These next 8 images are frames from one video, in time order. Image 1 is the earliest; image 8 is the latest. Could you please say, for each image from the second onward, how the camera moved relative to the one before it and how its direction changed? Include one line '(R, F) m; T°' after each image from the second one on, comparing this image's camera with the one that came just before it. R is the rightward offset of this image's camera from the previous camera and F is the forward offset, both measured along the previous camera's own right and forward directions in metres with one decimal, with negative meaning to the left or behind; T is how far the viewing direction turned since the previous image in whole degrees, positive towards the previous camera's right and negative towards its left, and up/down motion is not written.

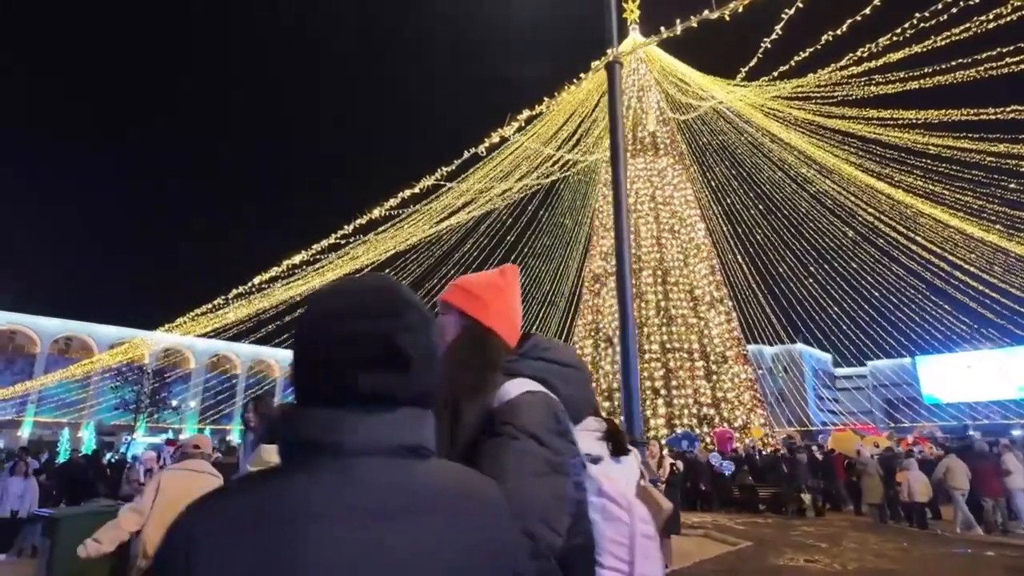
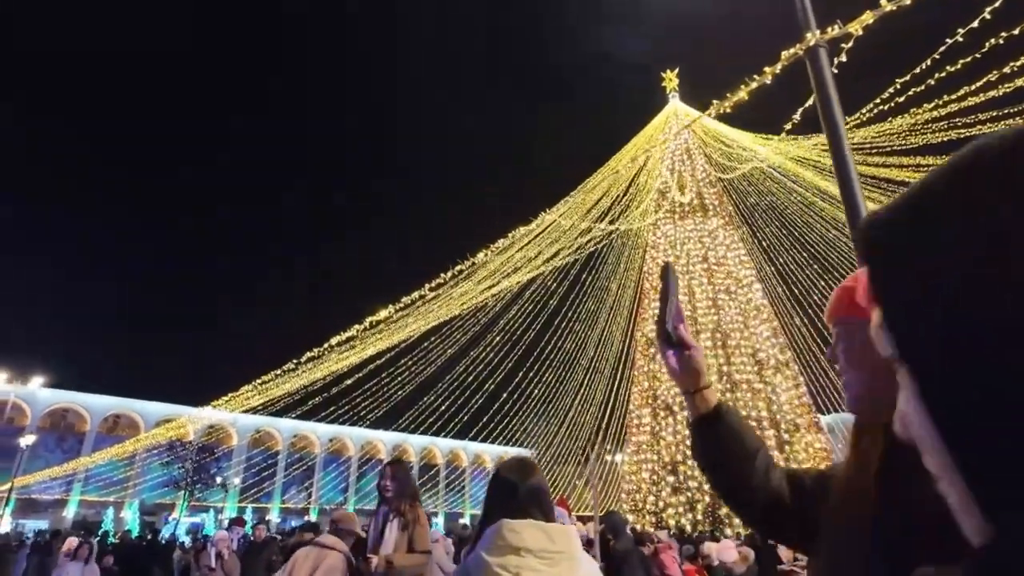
(-0.2, +0.2) m; -3°
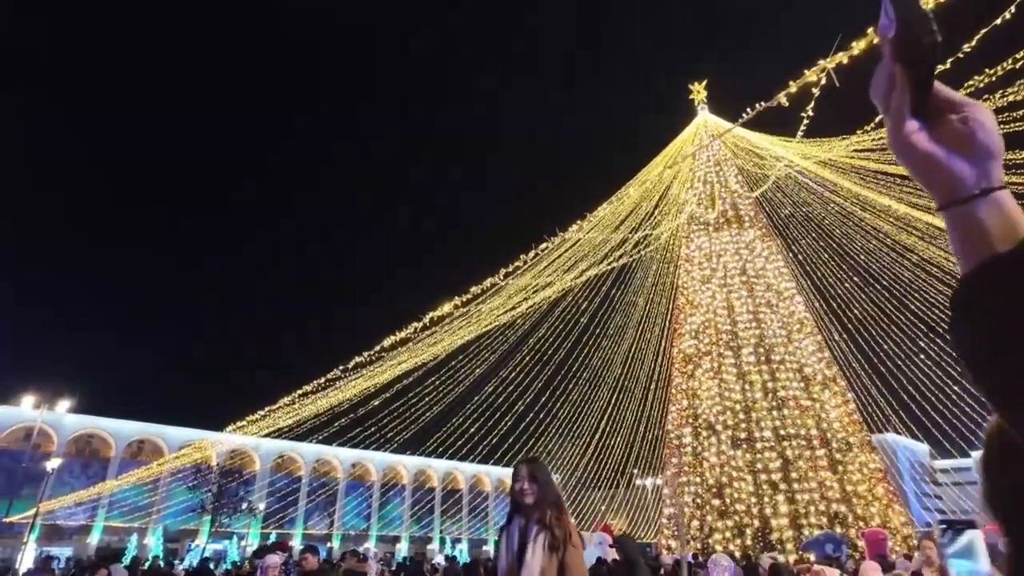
(-0.2, +0.3) m; -2°
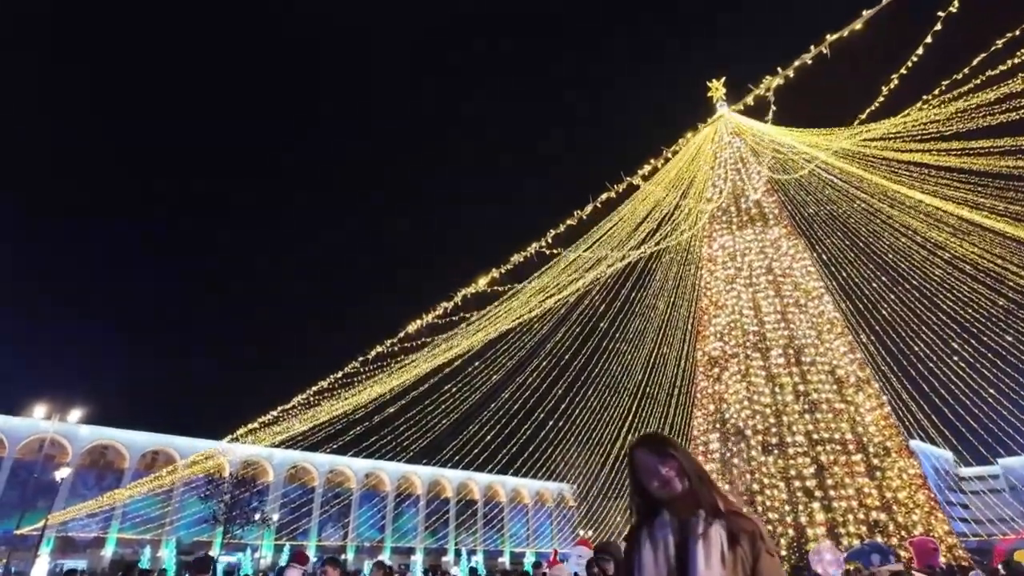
(-0.1, +0.3) m; -1°
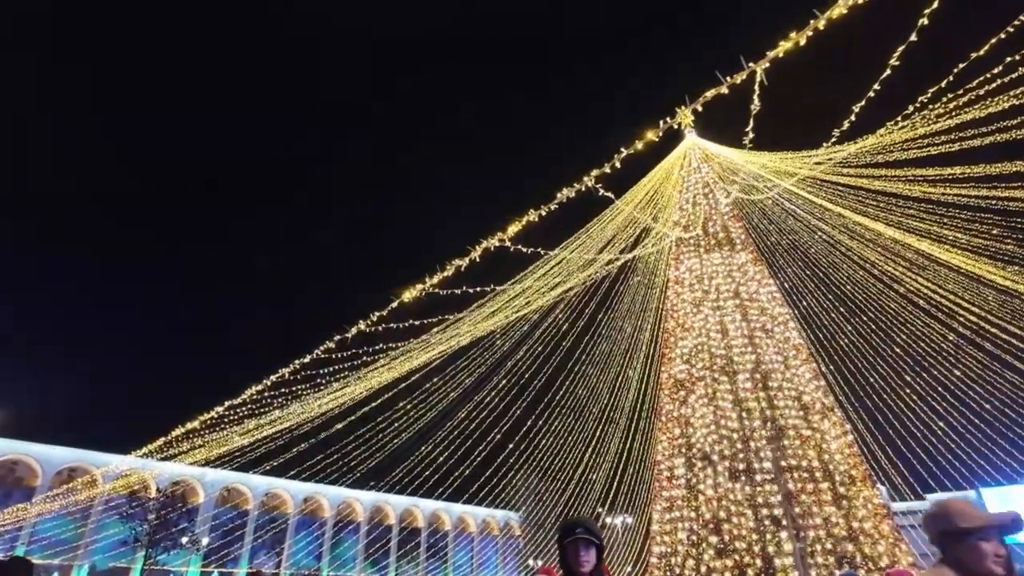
(-0.2, +0.4) m; +4°
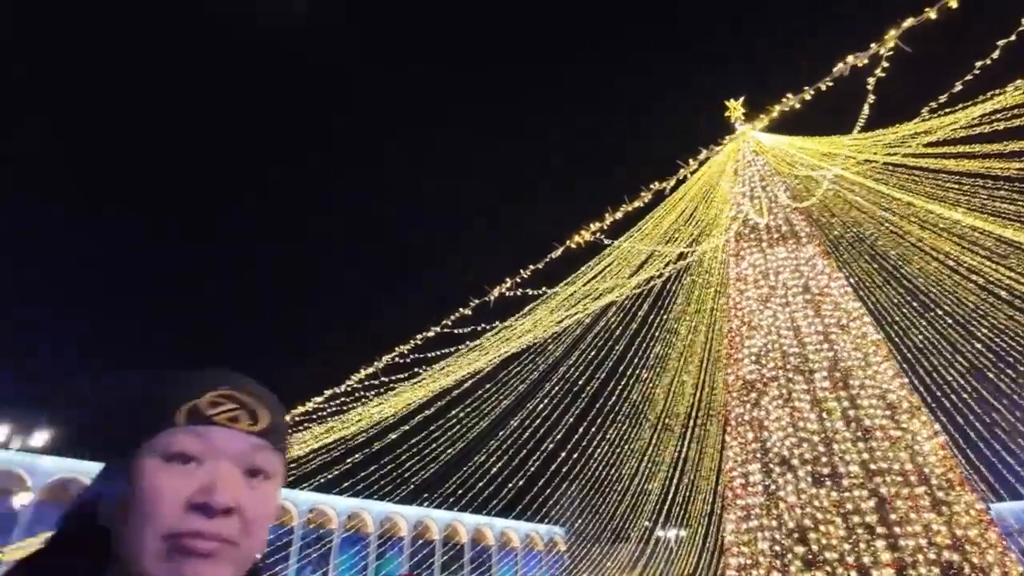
(-0.3, +0.3) m; -3°
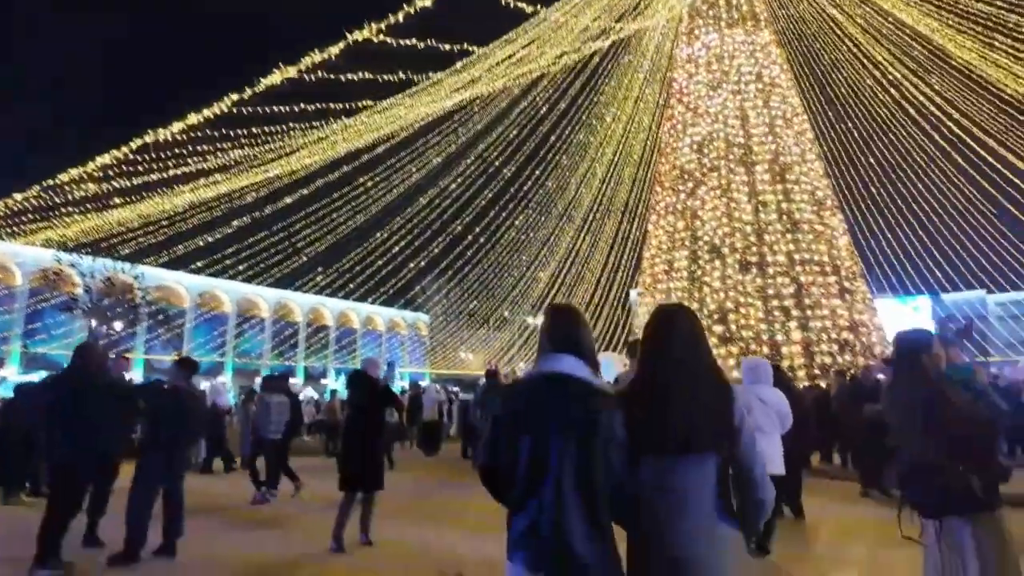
(-0.9, +0.9) m; +14°
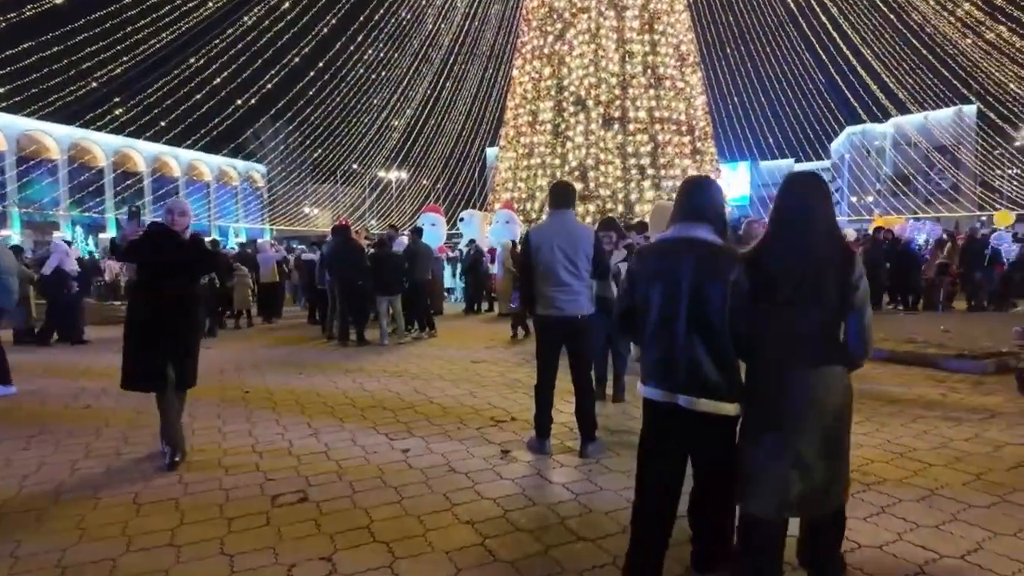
(+2.9, +1.0) m; -10°
